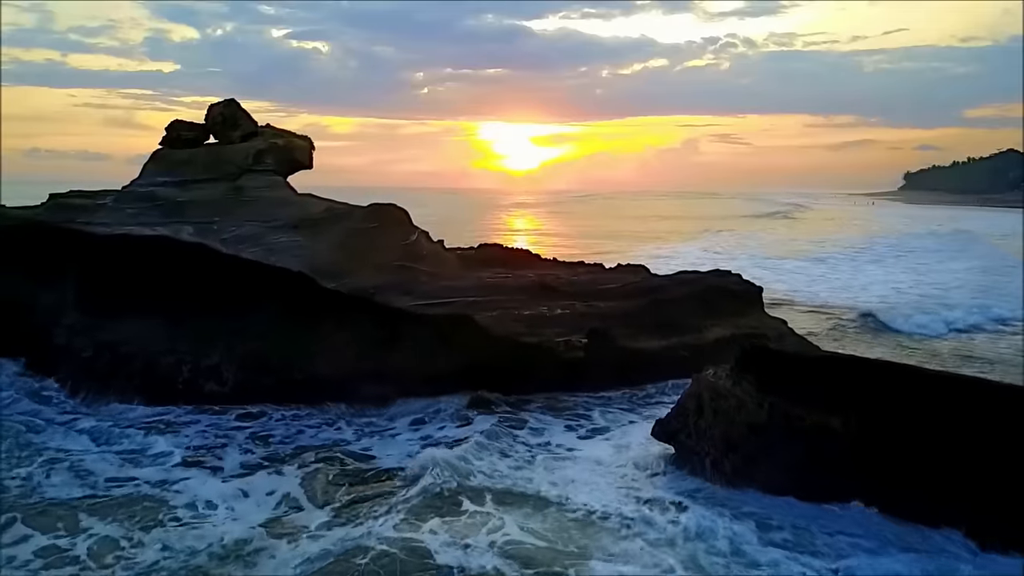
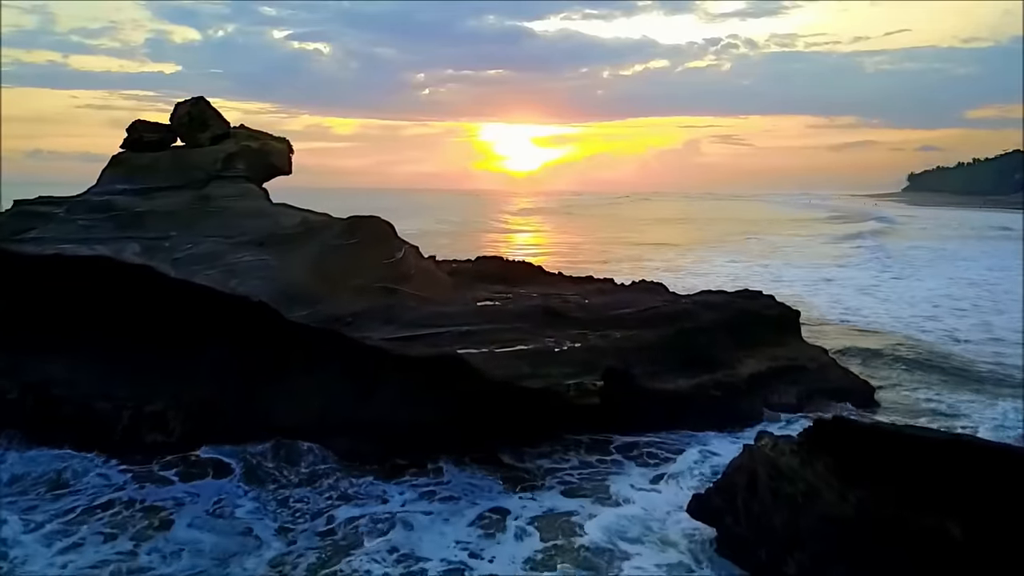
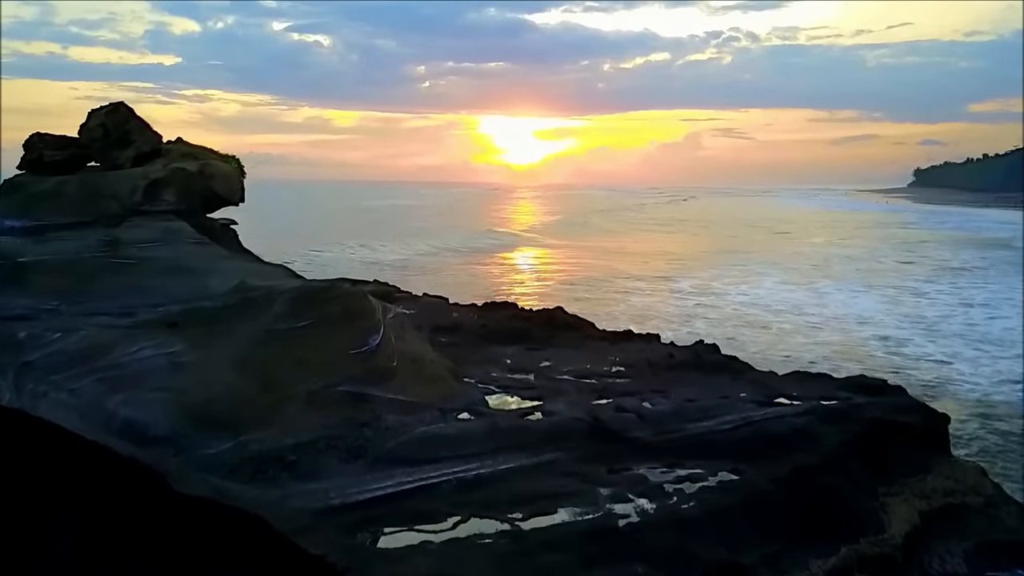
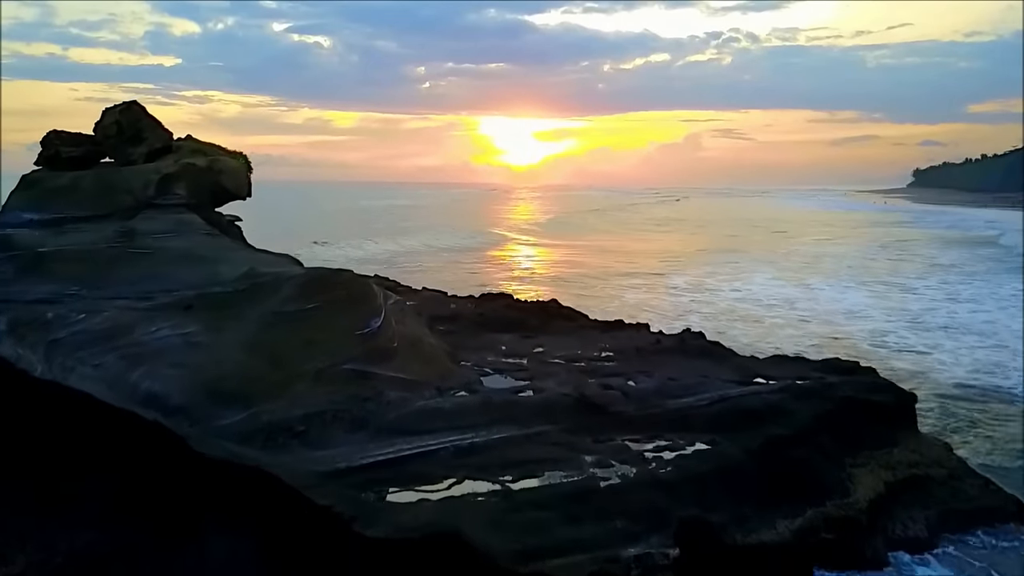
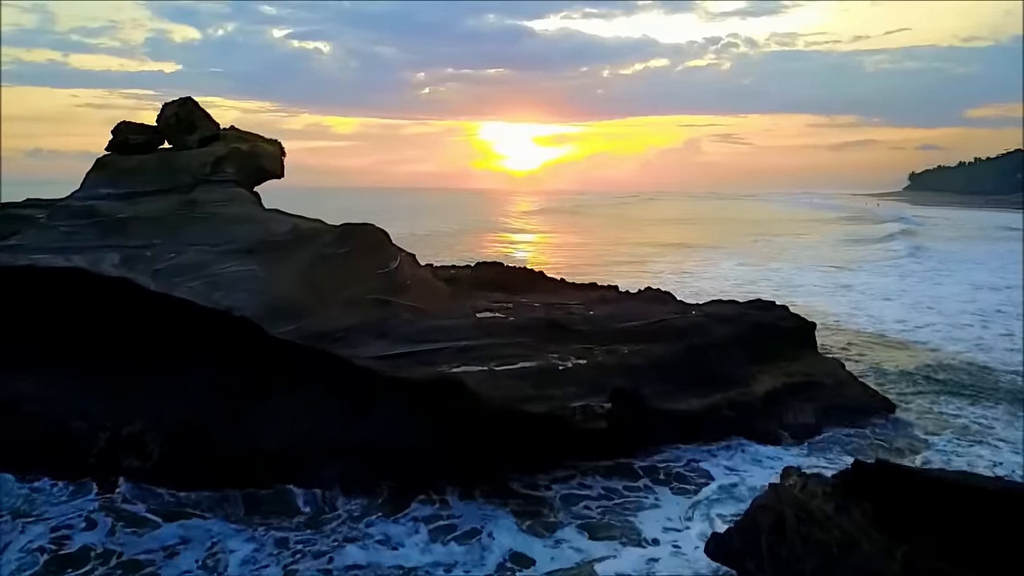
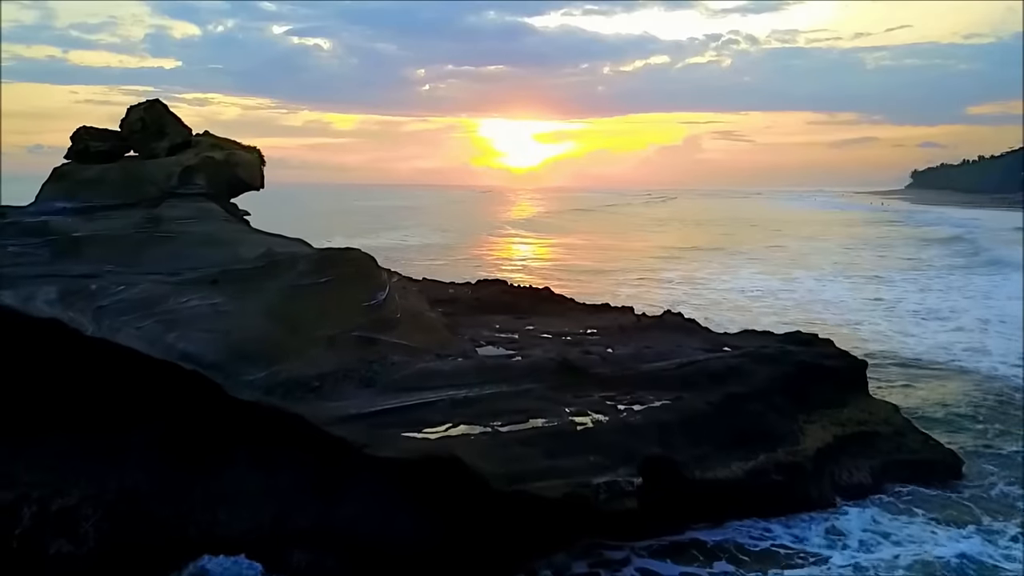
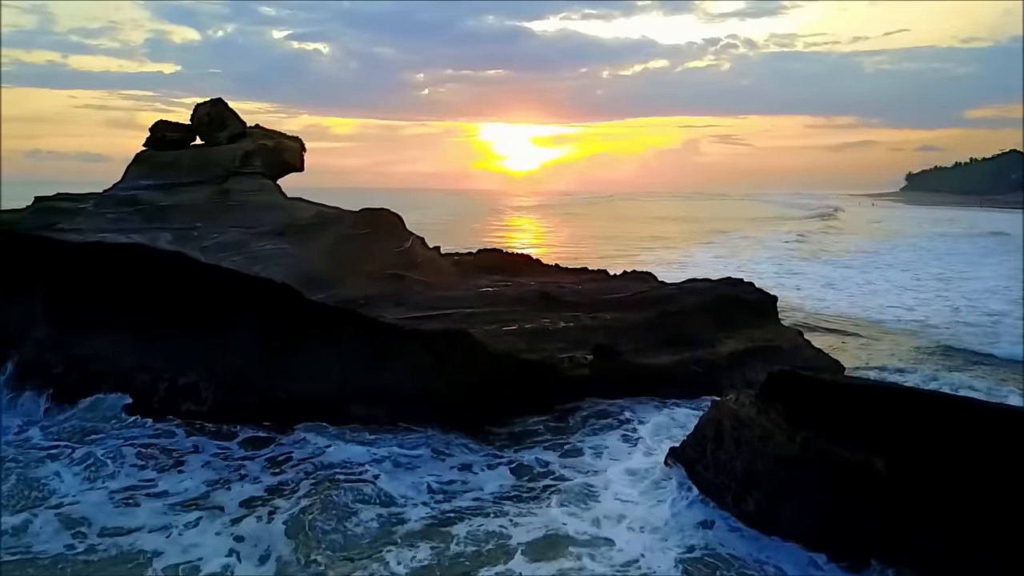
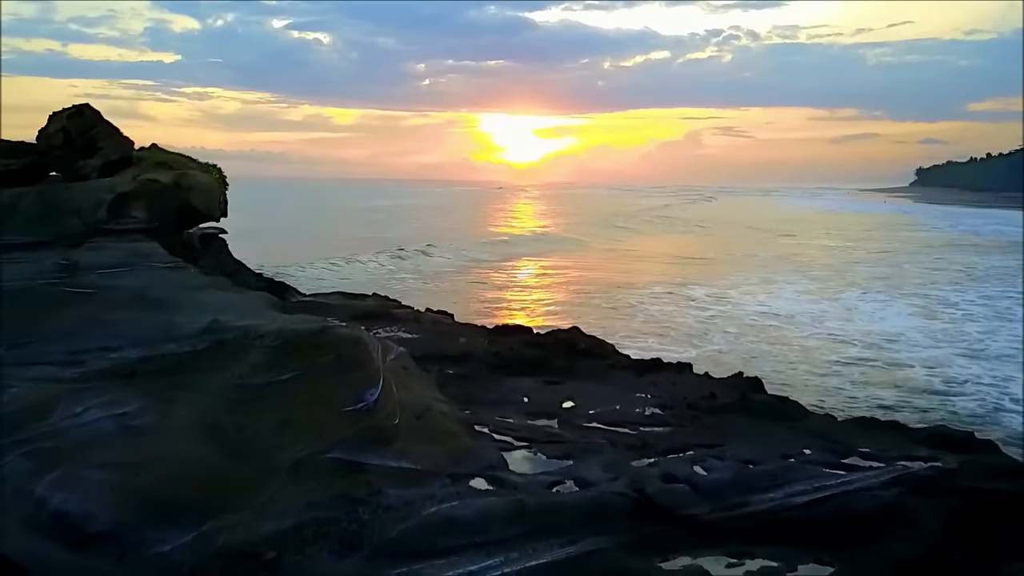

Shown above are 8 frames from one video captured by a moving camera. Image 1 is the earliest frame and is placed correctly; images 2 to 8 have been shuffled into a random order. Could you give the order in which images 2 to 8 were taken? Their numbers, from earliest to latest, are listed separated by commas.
7, 2, 5, 6, 4, 3, 8
